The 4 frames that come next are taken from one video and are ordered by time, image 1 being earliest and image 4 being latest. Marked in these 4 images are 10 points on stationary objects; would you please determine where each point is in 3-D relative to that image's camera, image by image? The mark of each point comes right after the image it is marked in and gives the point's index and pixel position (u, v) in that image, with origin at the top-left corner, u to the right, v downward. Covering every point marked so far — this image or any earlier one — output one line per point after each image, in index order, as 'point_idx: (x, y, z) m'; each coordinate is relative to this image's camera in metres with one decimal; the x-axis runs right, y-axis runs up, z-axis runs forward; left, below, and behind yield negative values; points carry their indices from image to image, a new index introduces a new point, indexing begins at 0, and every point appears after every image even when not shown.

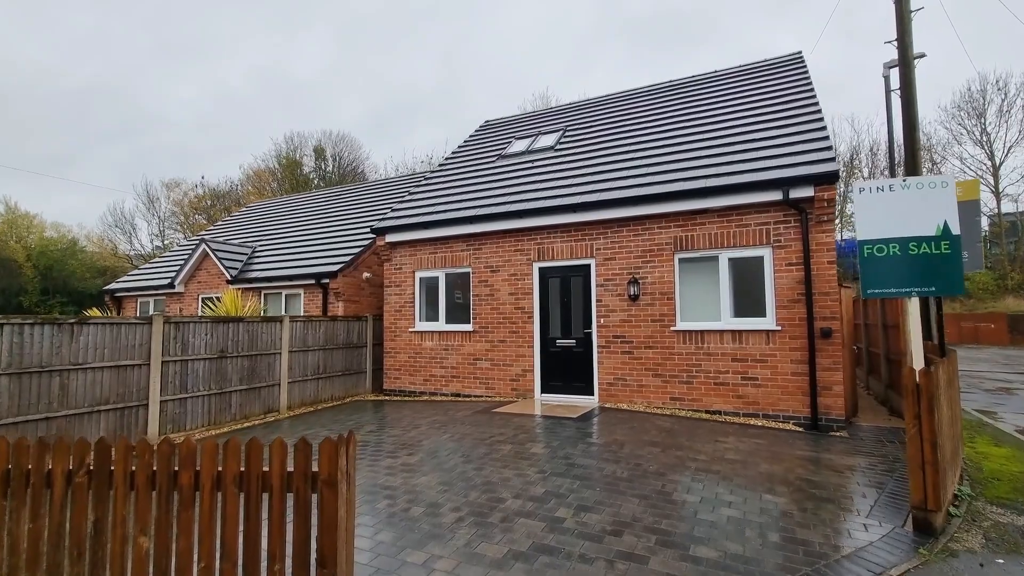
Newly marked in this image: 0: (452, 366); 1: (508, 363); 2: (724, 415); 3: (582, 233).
0: (-1.1, -1.5, +9.5) m
1: (-0.1, -1.3, +8.9) m
2: (+3.1, -1.9, +7.3) m
3: (+1.2, +0.9, +8.4) m
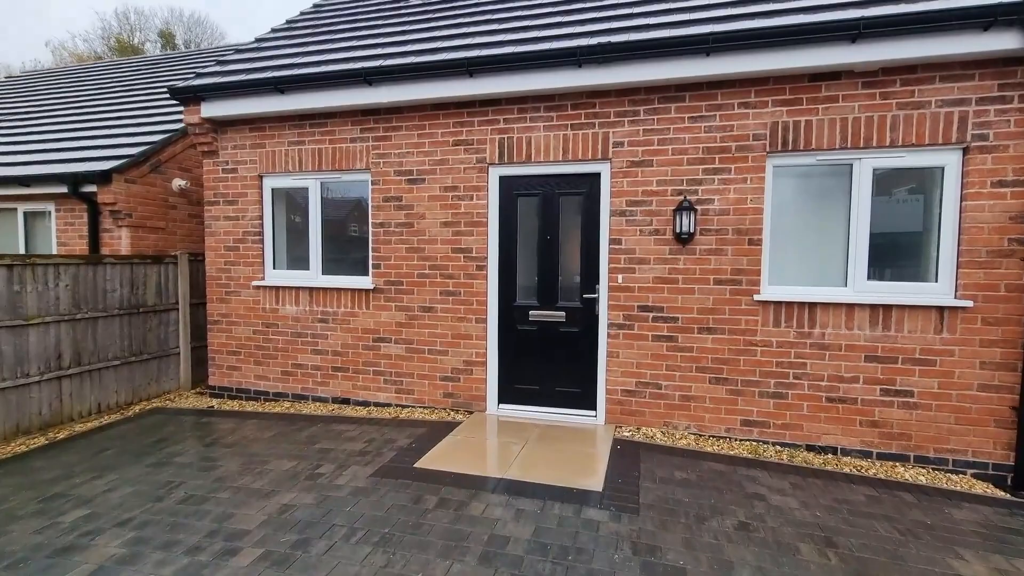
0: (-1.9, -0.7, +5.3) m
1: (-0.7, -0.6, +5.0) m
2: (+2.7, -1.4, +4.0) m
3: (+0.7, +1.6, +4.5) m
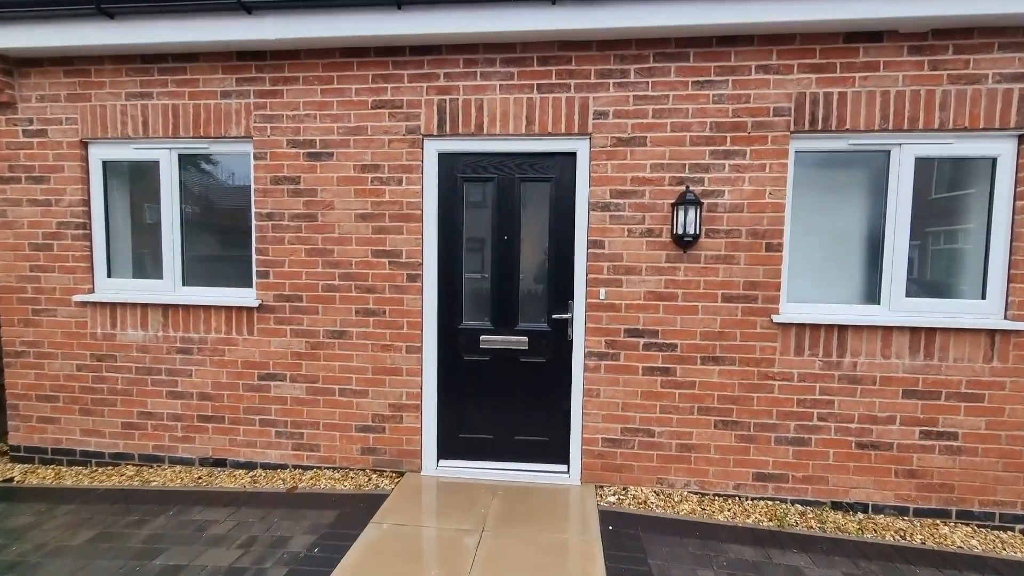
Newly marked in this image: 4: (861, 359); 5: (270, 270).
0: (-2.3, -0.8, +3.8) m
1: (-1.1, -0.7, +3.6) m
2: (+2.4, -1.5, +3.3) m
3: (+0.3, +1.5, +3.3) m
4: (+2.3, -0.5, +3.2) m
5: (-1.8, +0.1, +3.6) m
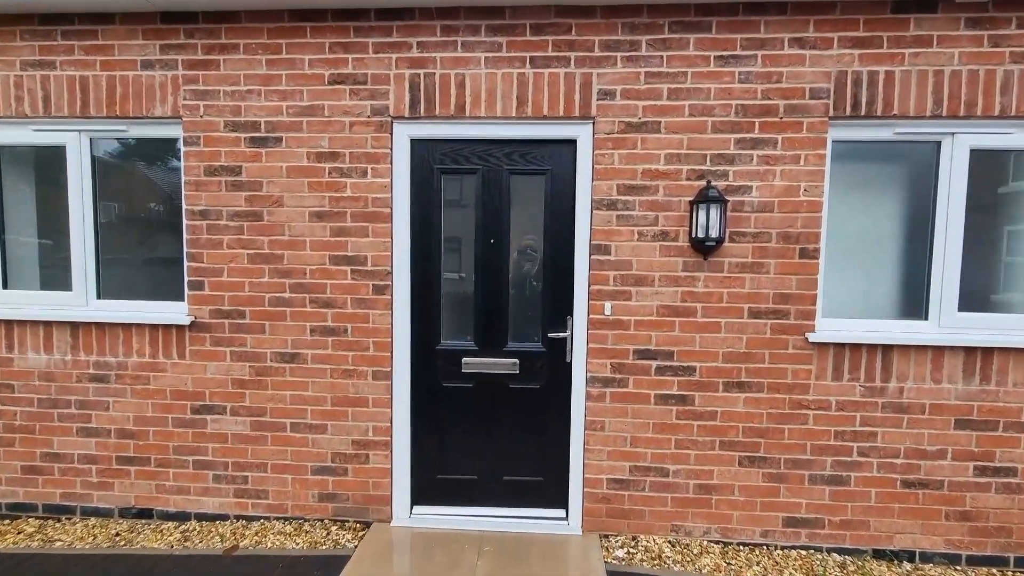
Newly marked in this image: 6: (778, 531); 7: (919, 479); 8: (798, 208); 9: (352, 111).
0: (-2.4, -0.9, +3.1) m
1: (-1.2, -0.8, +3.0) m
2: (+2.3, -1.5, +2.8) m
3: (+0.3, +1.4, +2.8) m
4: (+2.2, -0.5, +2.8) m
5: (-1.8, 0.0, +3.0) m
6: (+1.5, -1.4, +2.9) m
7: (+2.3, -1.1, +2.8) m
8: (+1.6, +0.4, +2.7) m
9: (-0.9, +1.0, +2.9) m
